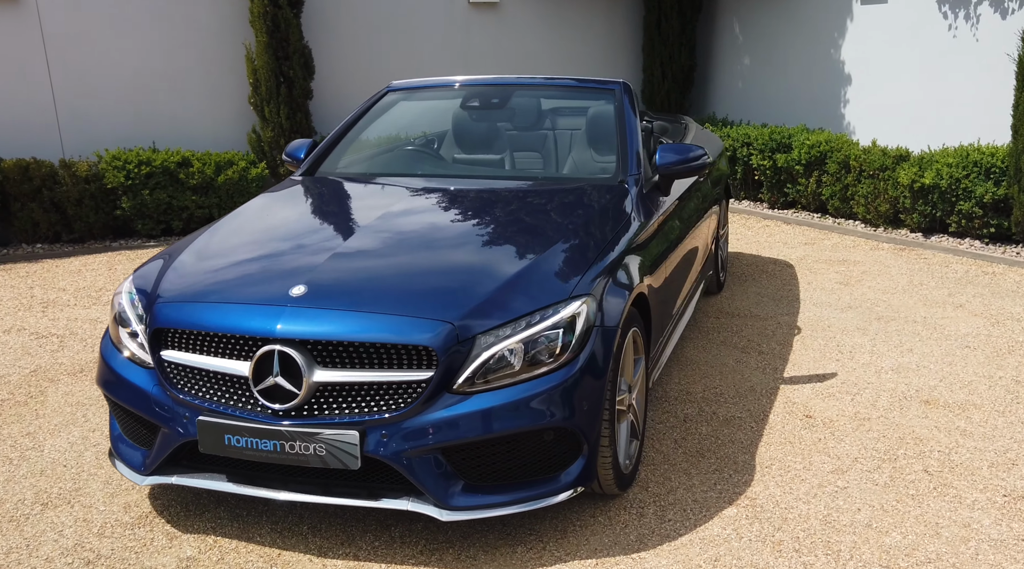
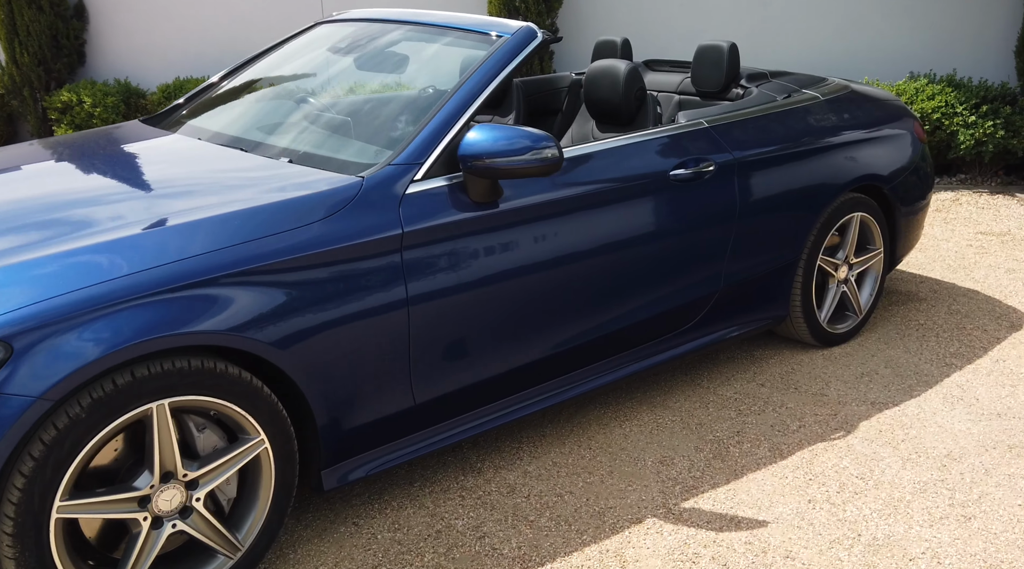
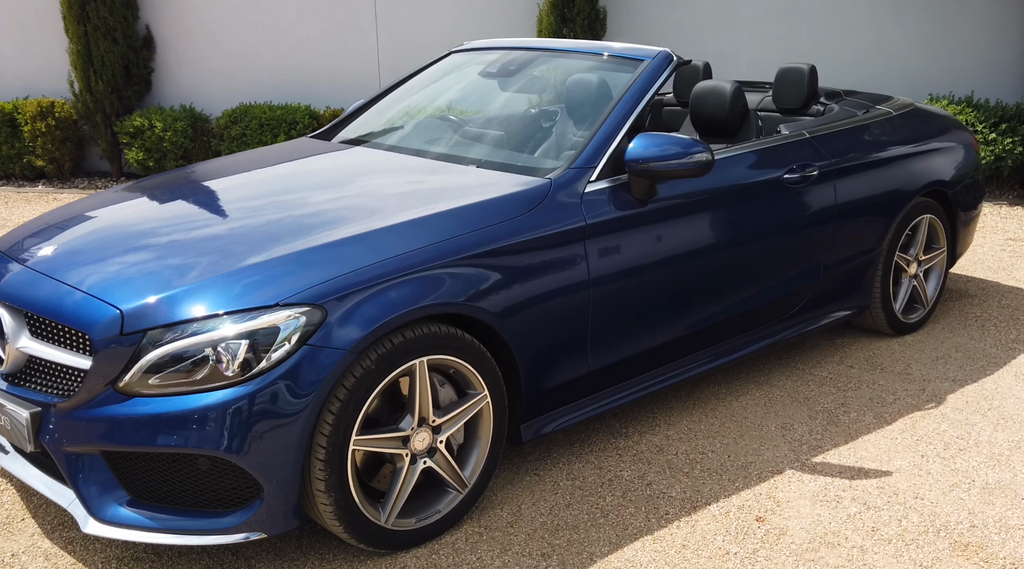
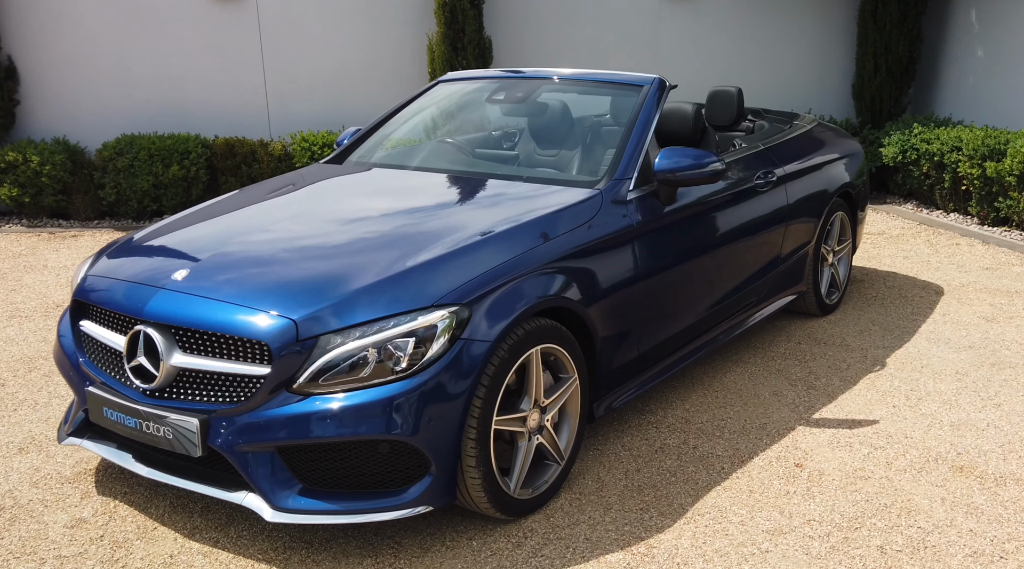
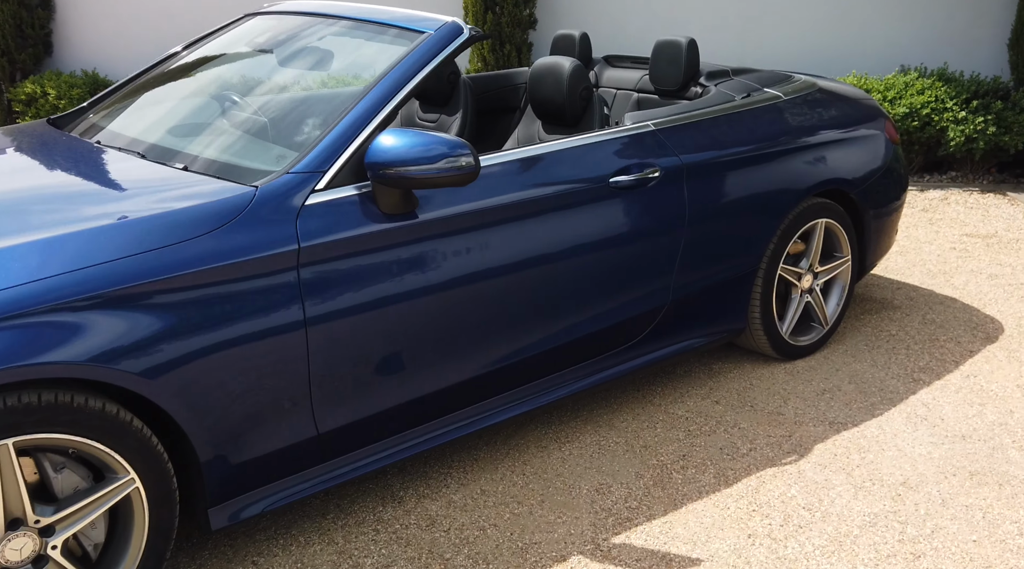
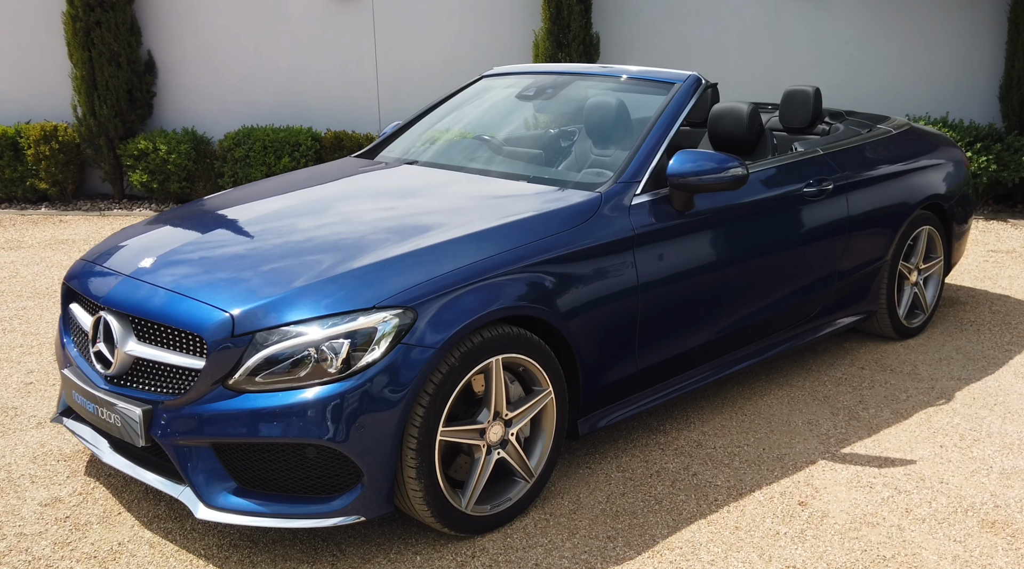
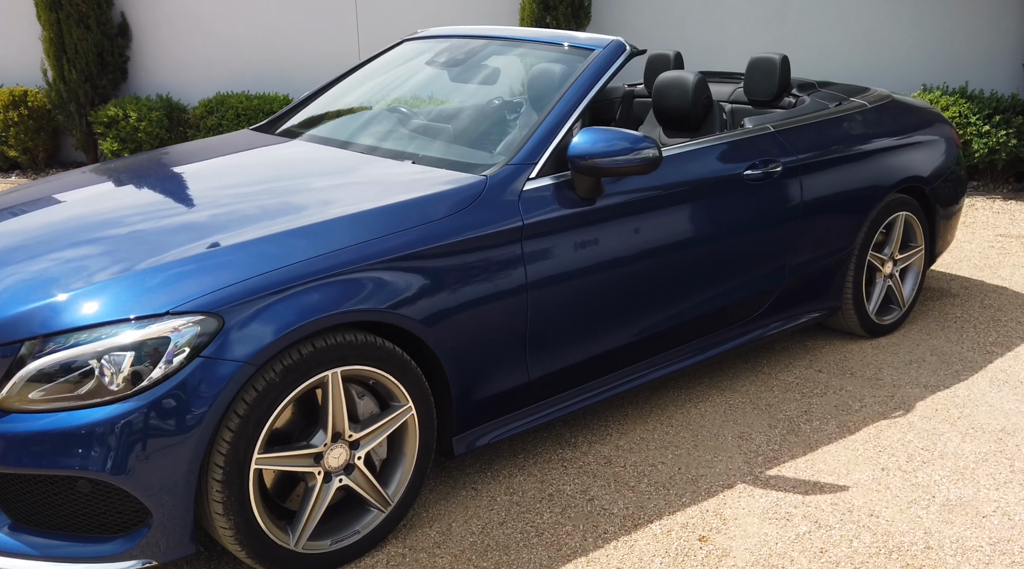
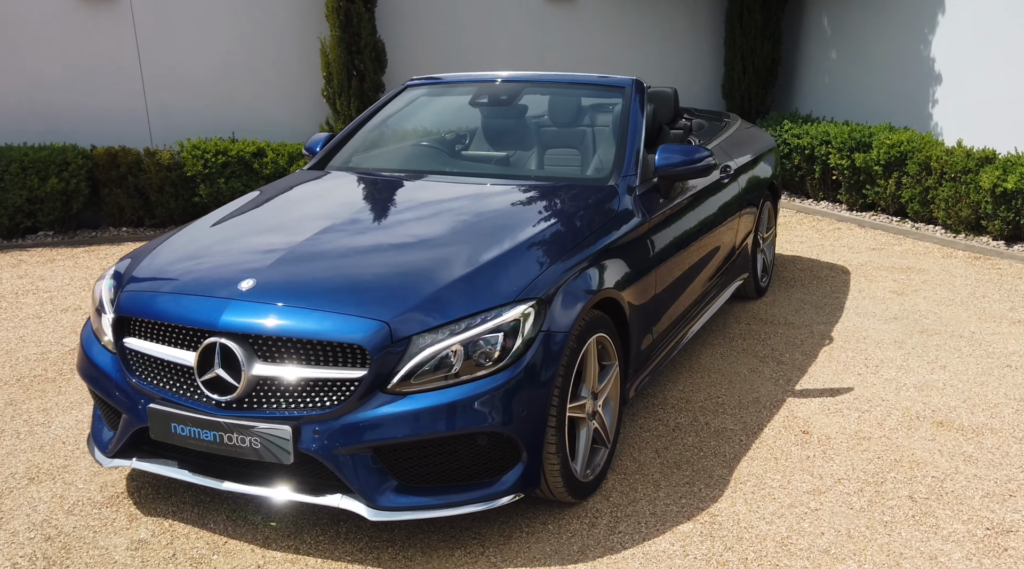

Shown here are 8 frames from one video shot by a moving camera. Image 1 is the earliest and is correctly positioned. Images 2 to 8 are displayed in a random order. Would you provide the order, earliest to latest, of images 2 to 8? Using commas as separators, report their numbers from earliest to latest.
8, 4, 6, 3, 7, 2, 5
